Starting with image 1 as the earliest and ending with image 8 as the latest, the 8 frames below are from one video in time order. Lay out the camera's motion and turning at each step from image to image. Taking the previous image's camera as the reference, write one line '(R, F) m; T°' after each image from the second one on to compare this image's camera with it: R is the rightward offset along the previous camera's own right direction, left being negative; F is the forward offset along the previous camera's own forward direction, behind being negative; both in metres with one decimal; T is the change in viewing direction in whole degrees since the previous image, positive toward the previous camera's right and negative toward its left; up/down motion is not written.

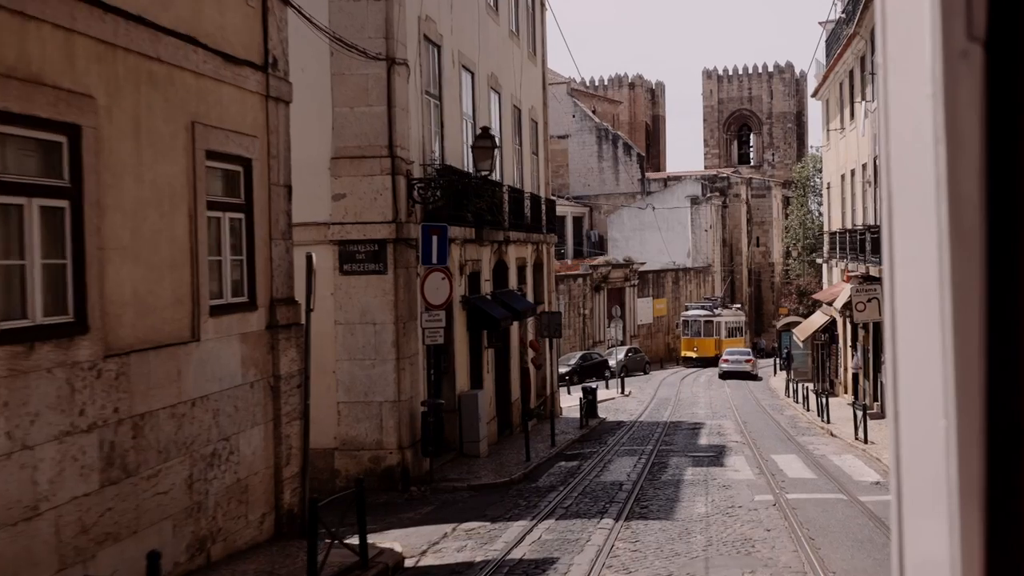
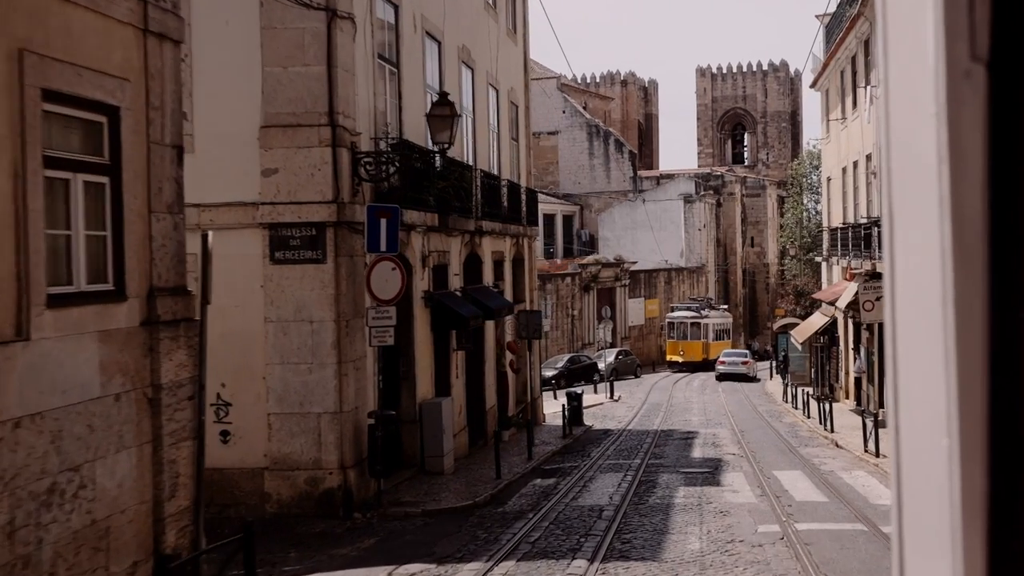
(+0.4, +2.3) m; 0°
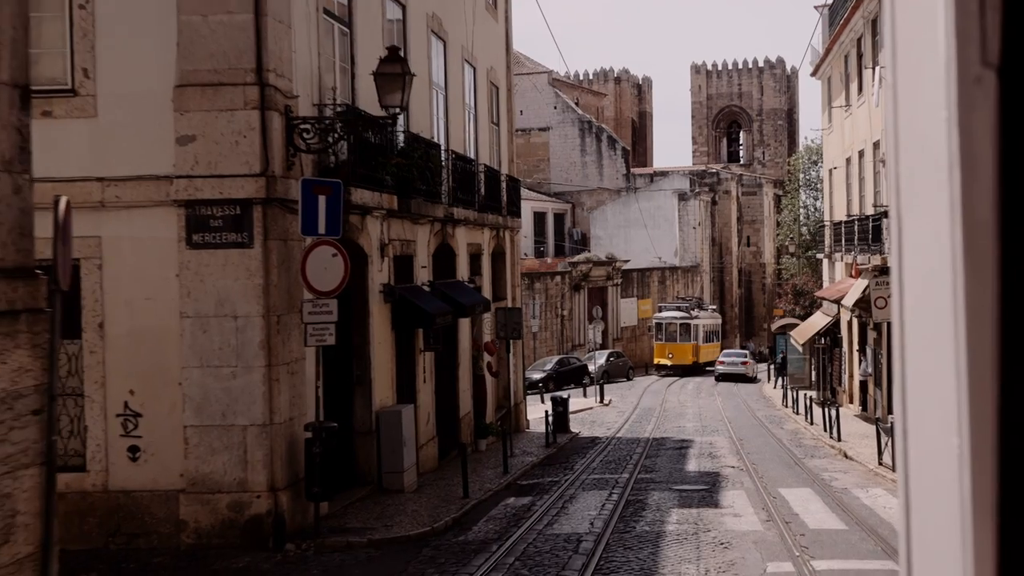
(+0.3, +2.1) m; 0°
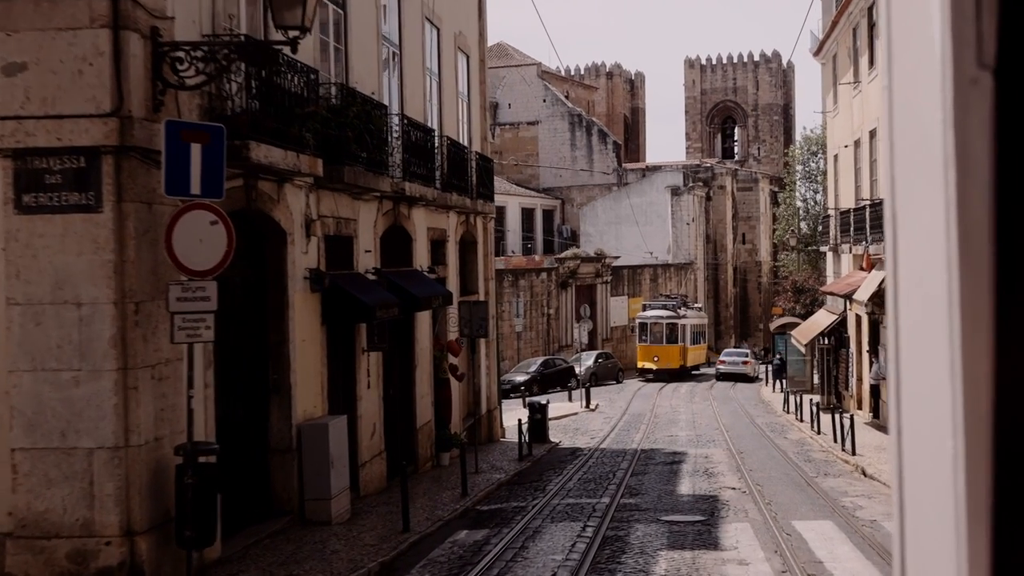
(+0.5, +2.8) m; 0°
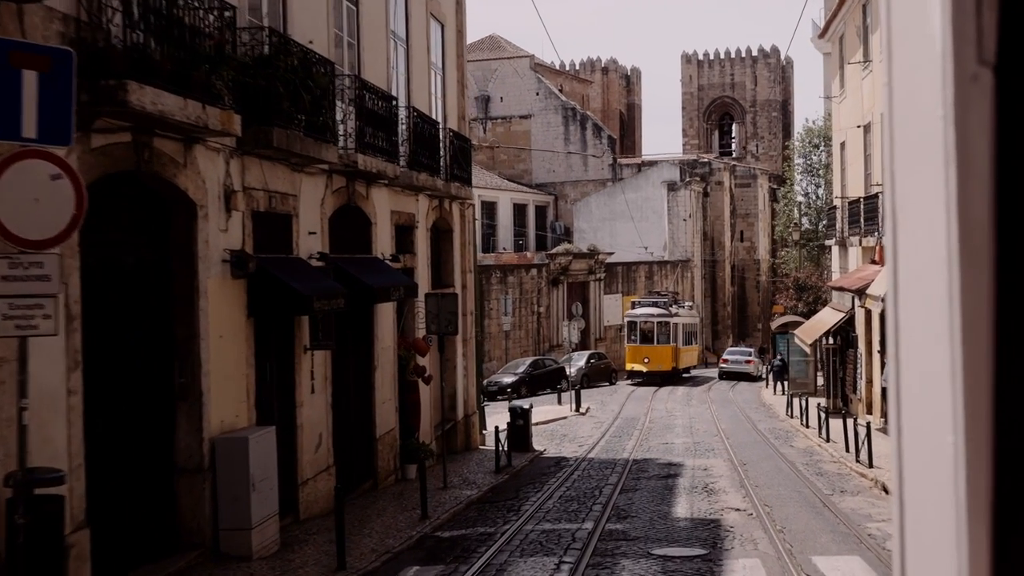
(+0.3, +2.1) m; 0°
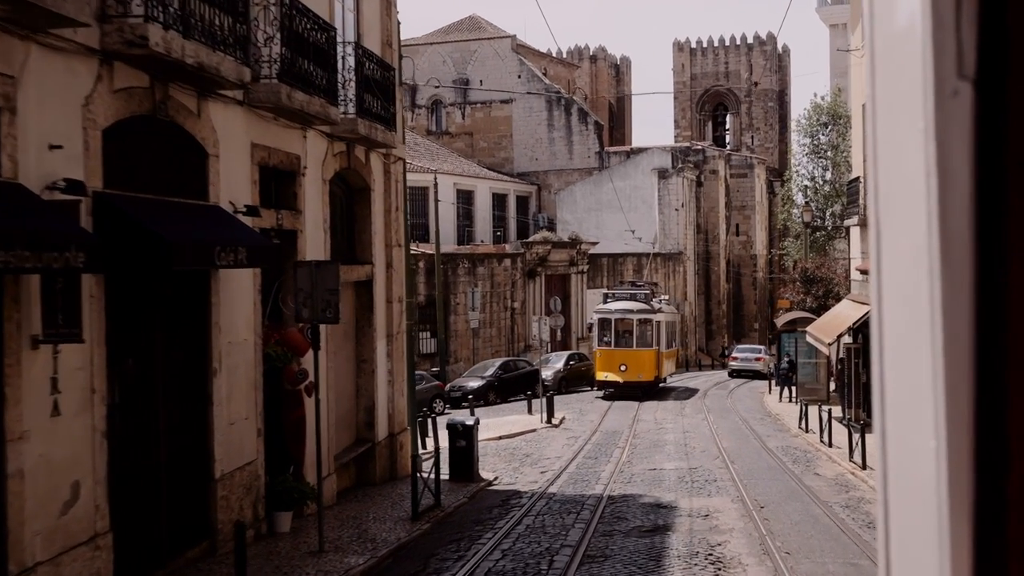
(+0.8, +5.2) m; 0°
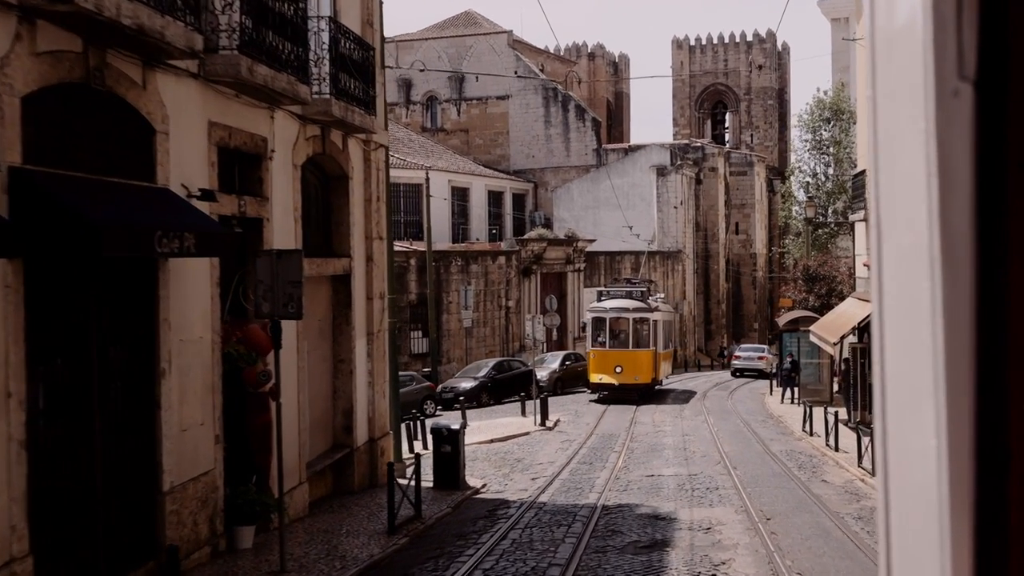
(+0.1, +1.0) m; 0°
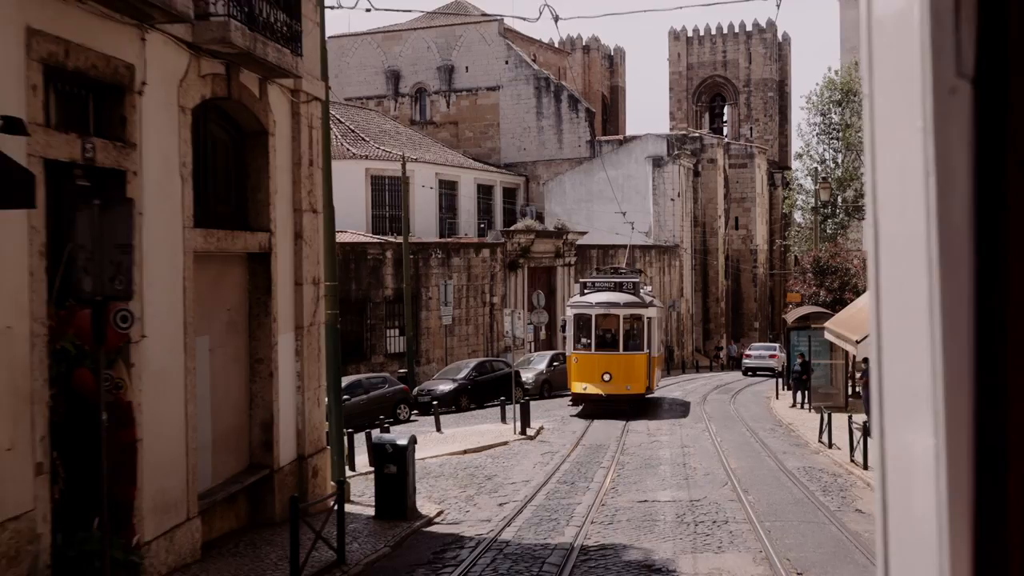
(+0.4, +2.9) m; 0°
